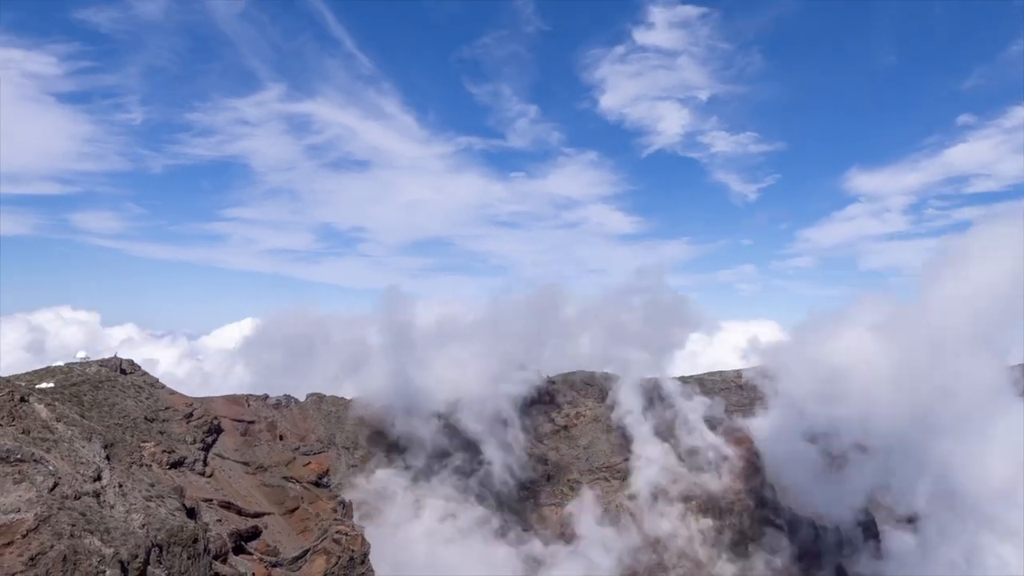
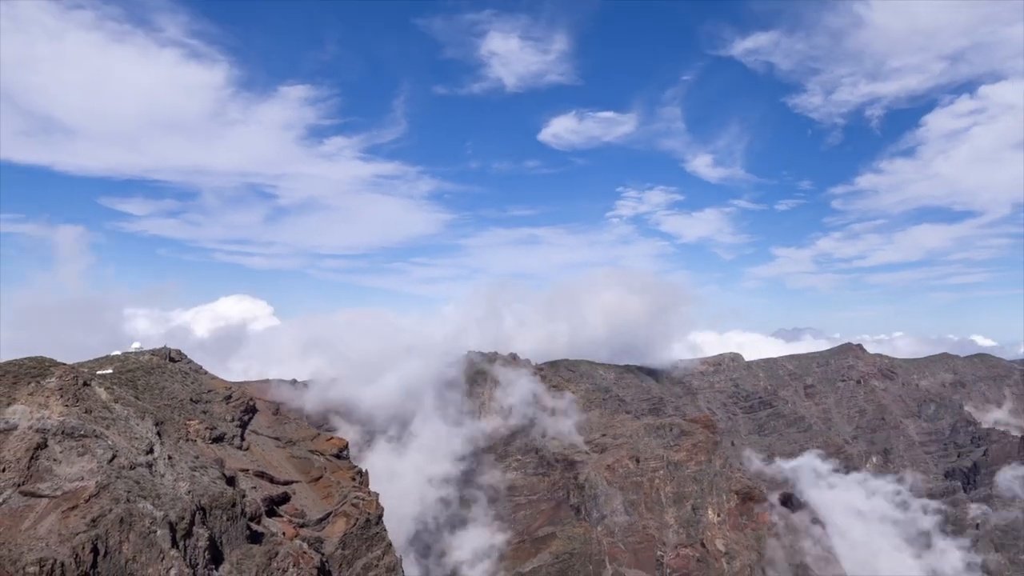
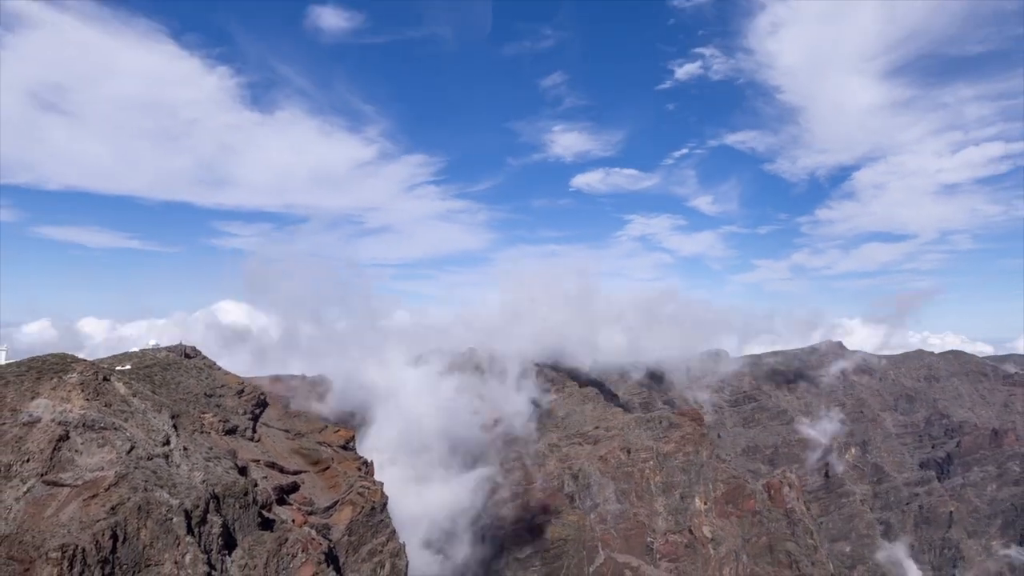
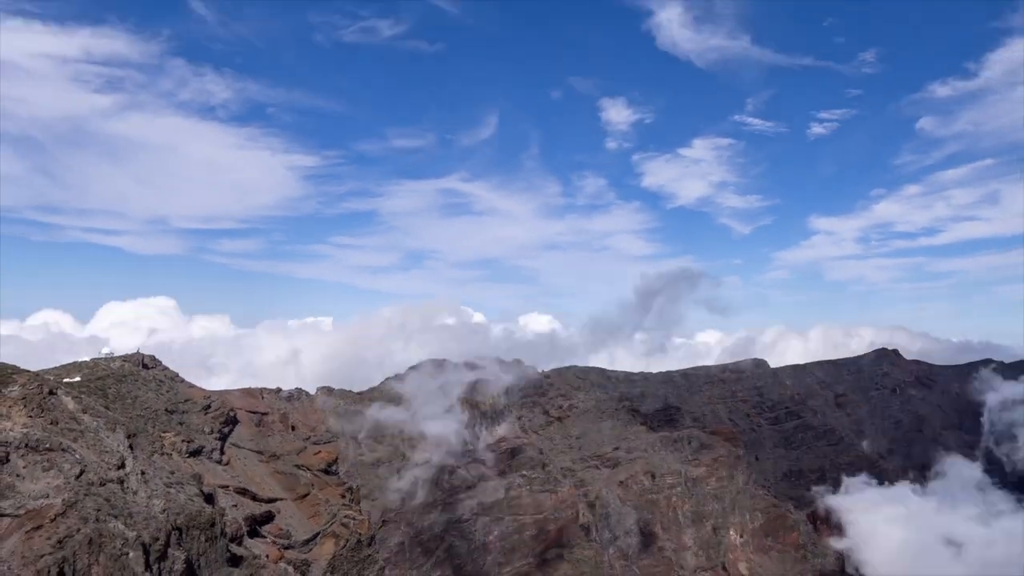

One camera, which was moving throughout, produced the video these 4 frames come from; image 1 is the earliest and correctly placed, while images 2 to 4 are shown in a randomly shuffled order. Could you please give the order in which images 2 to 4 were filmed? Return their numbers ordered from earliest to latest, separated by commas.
4, 2, 3
